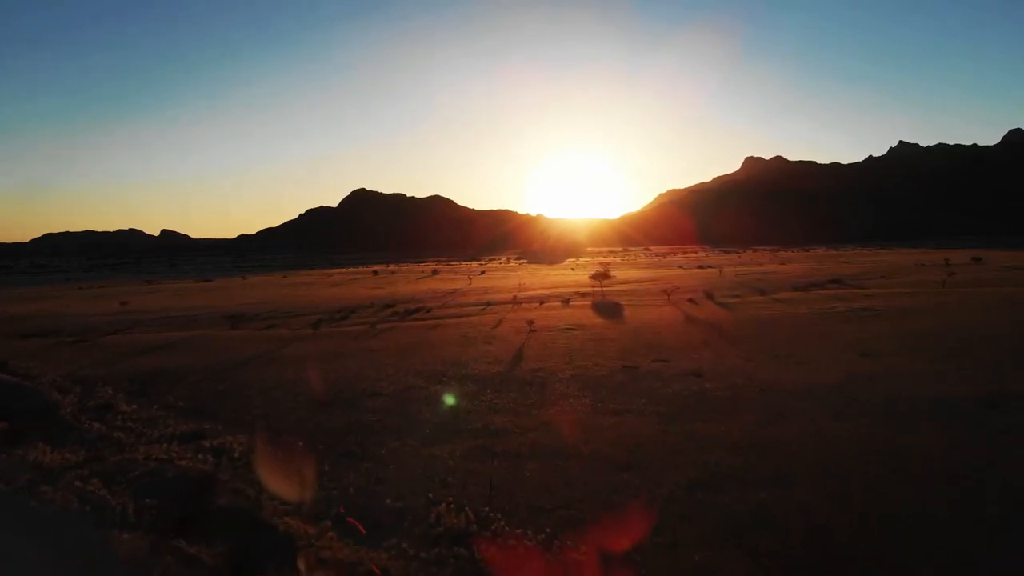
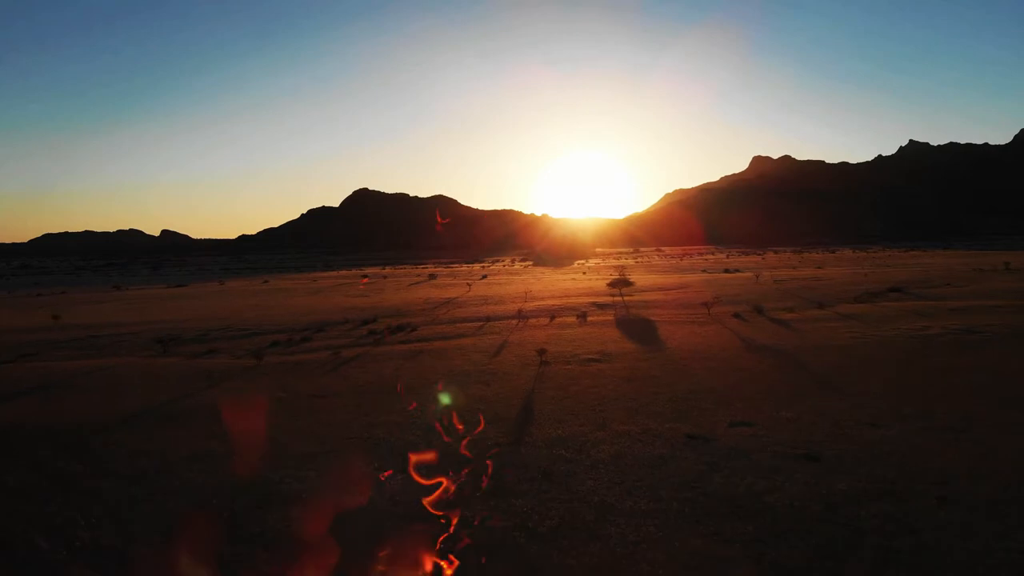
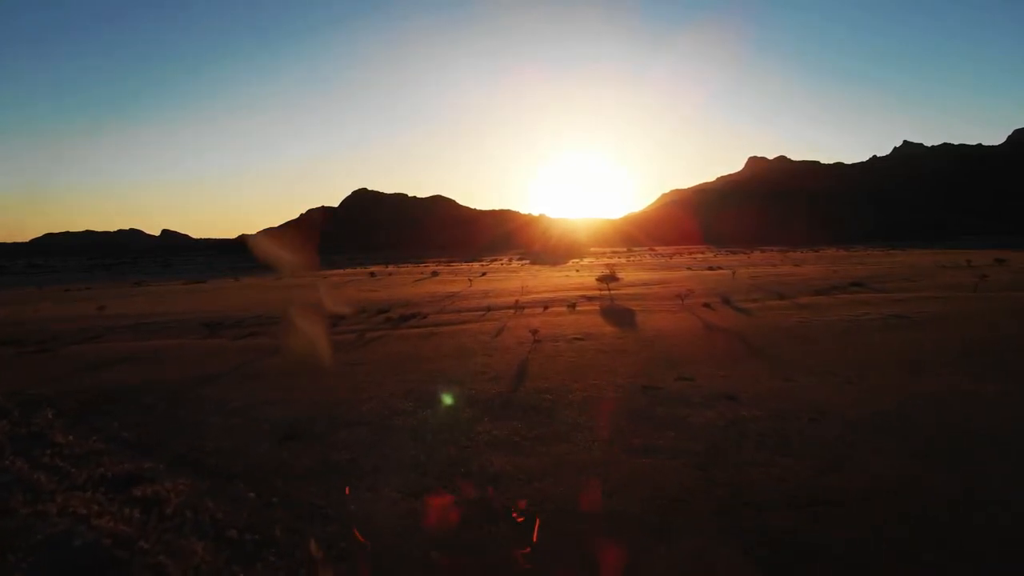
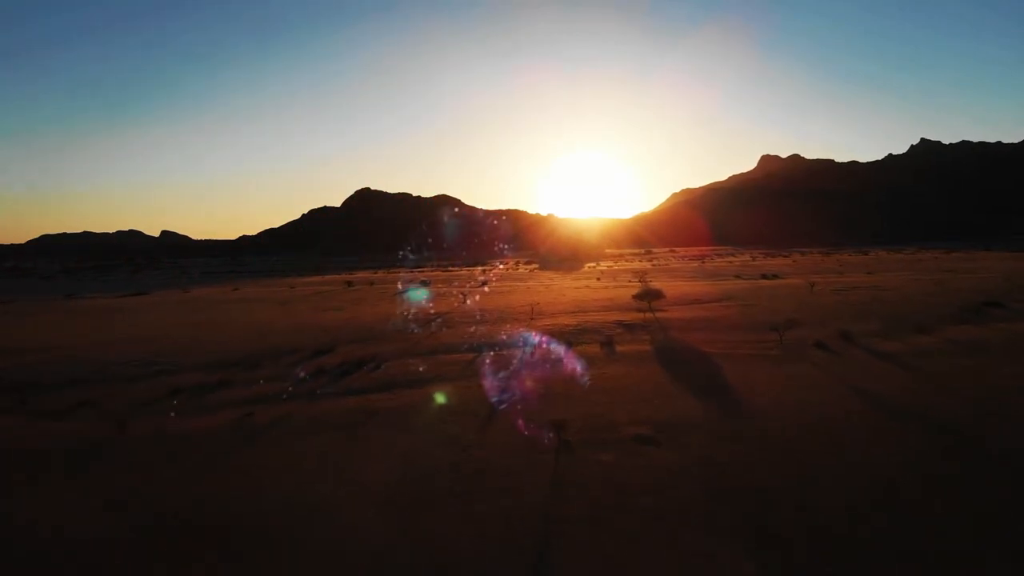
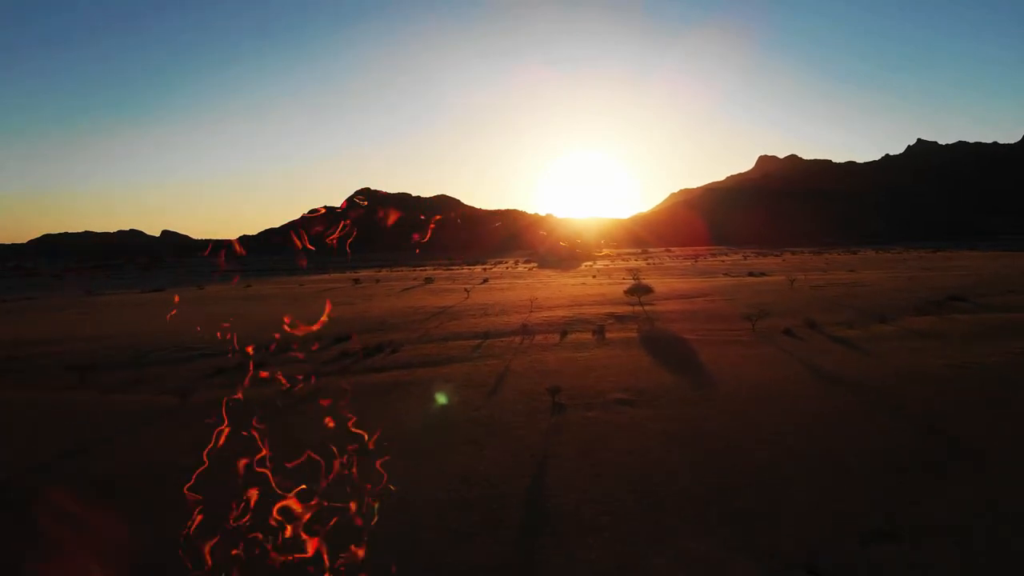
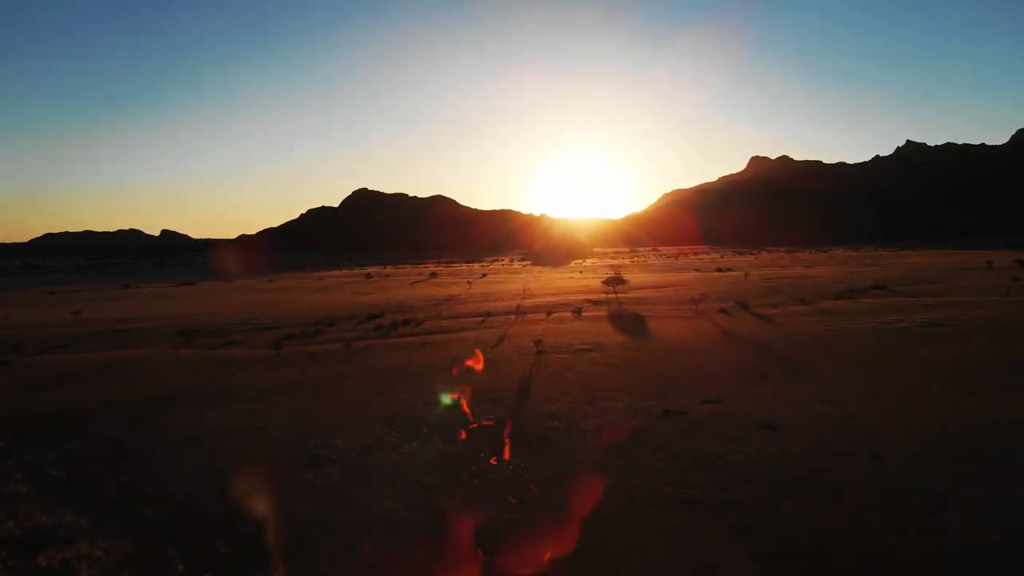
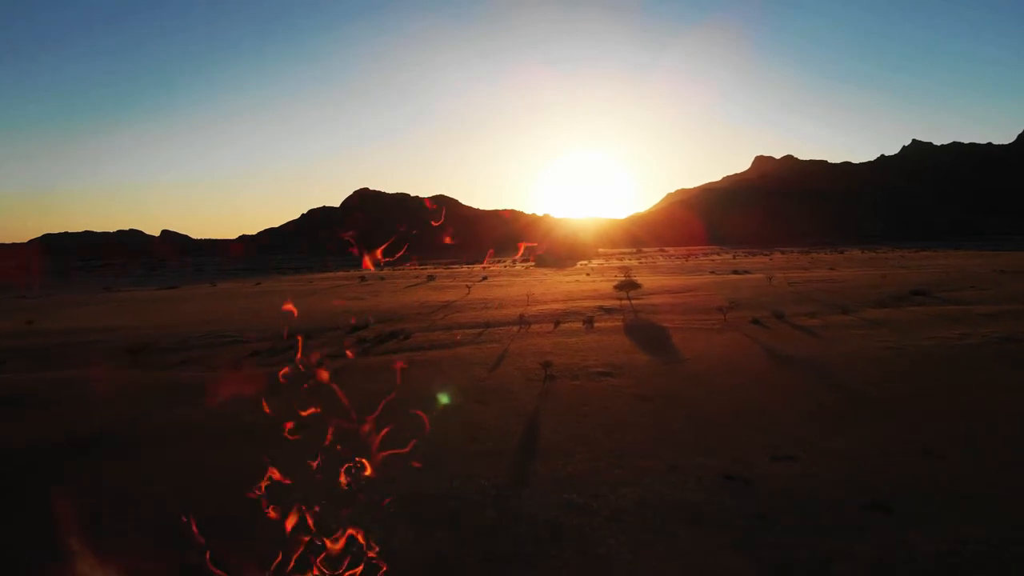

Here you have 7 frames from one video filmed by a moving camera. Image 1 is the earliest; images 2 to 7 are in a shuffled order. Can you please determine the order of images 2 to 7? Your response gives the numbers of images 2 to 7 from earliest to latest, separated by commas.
3, 6, 2, 7, 5, 4
